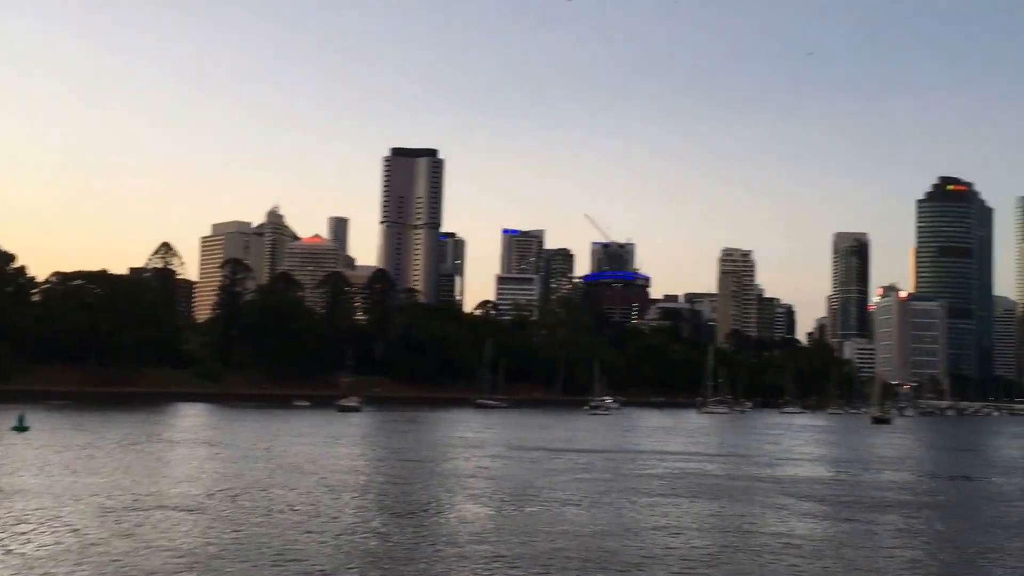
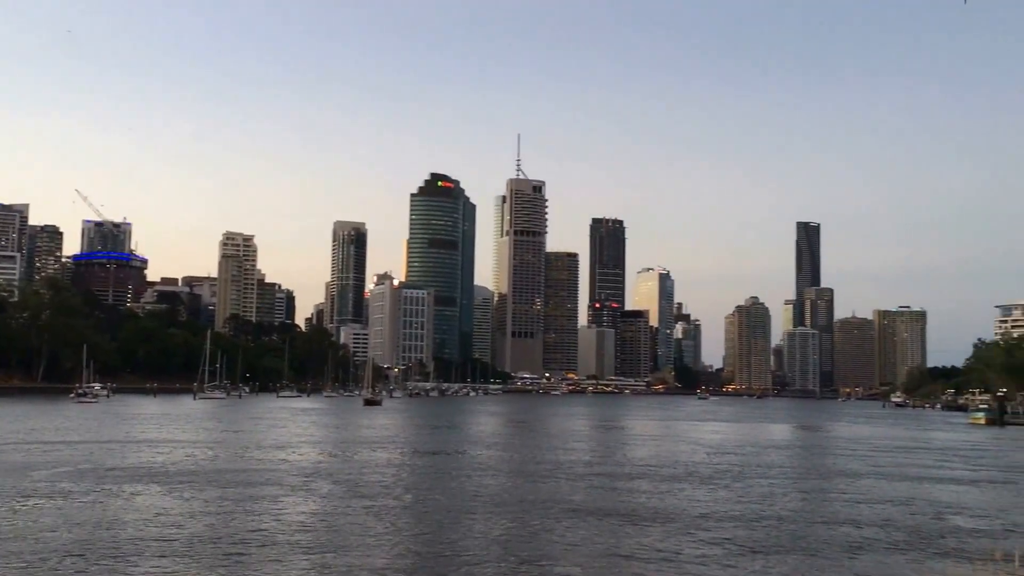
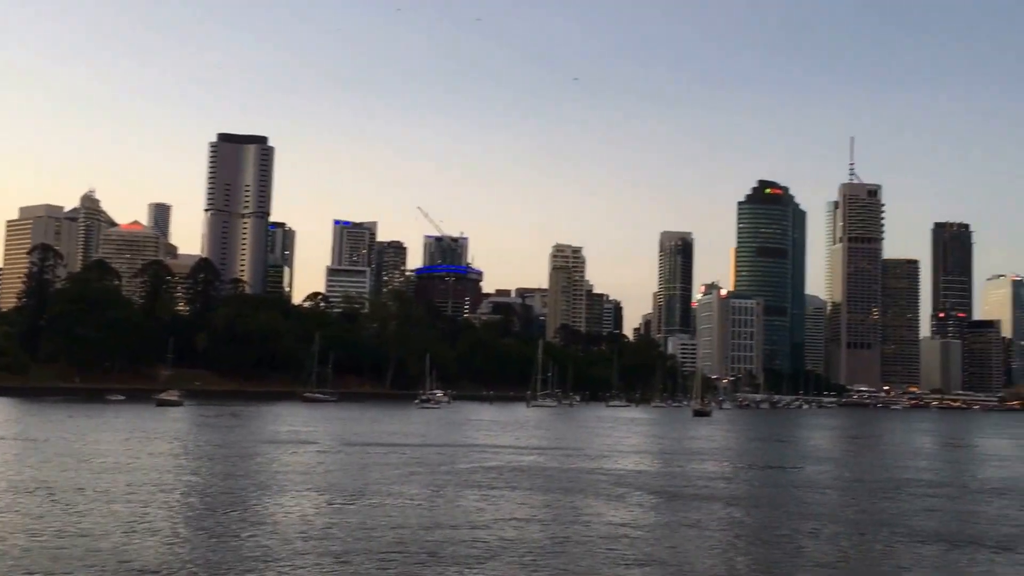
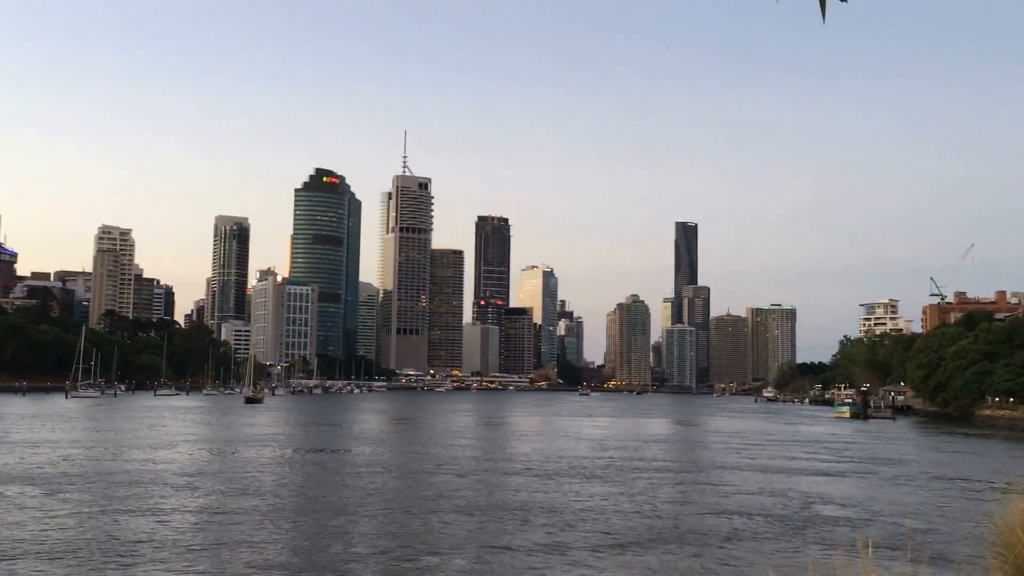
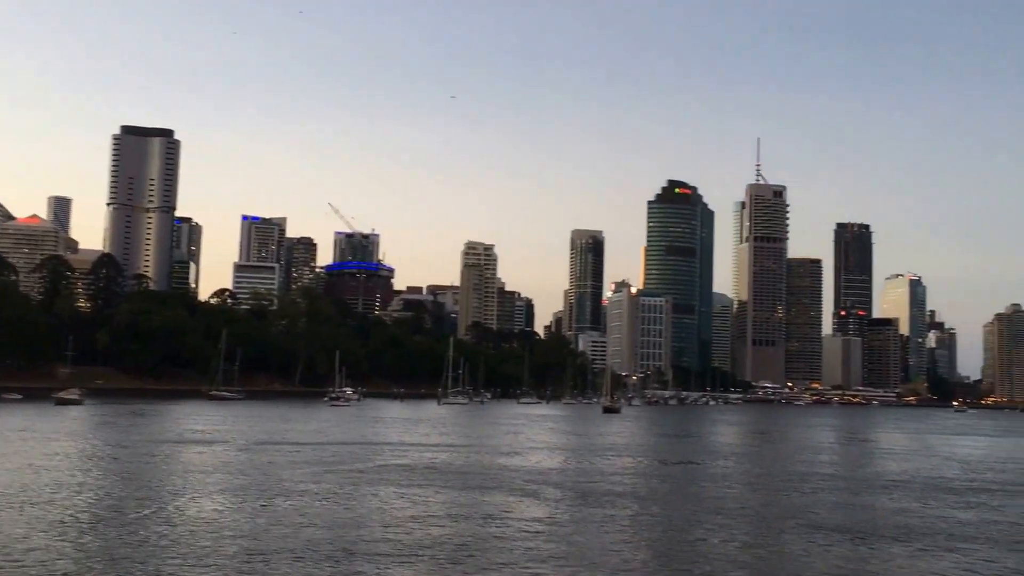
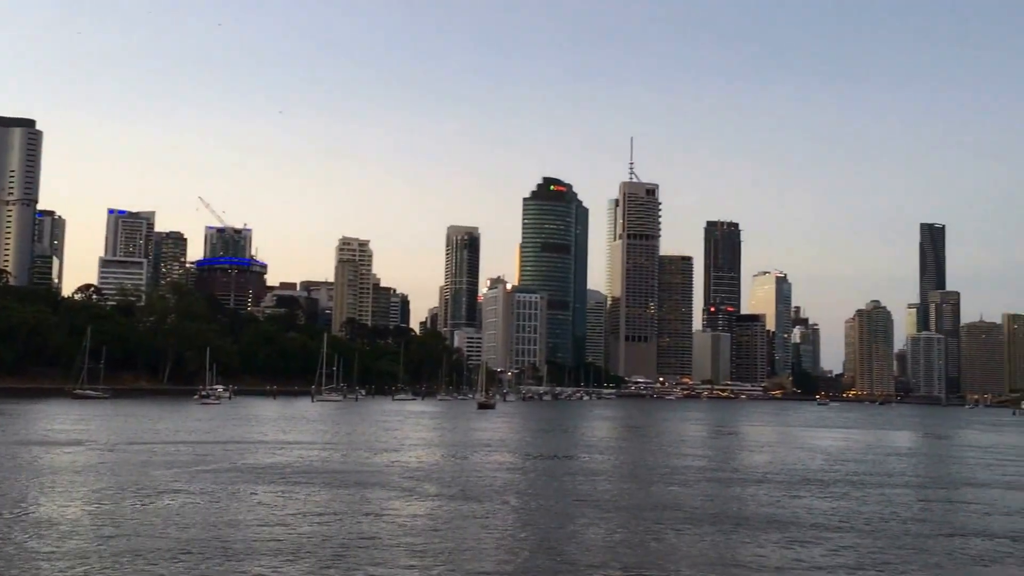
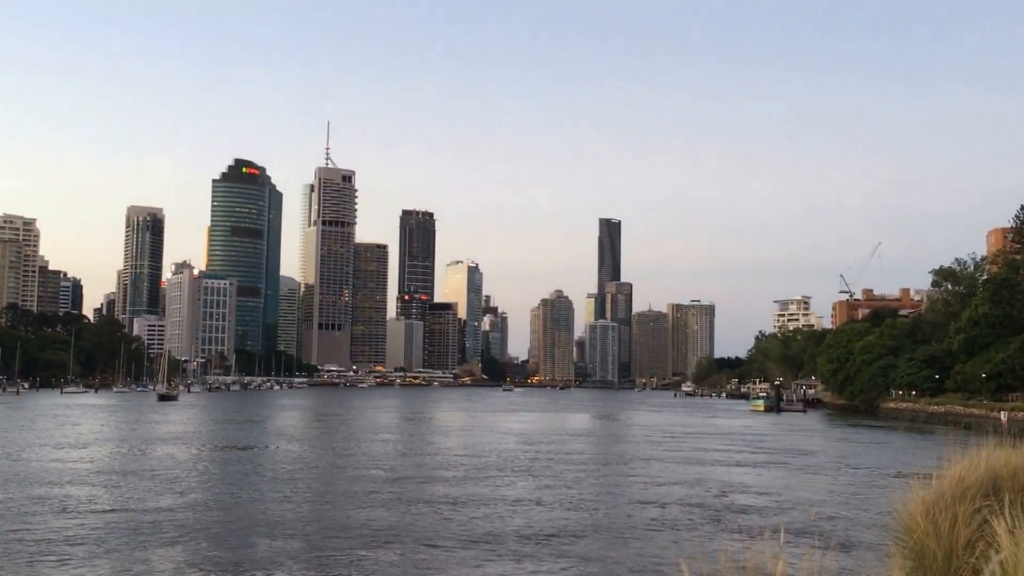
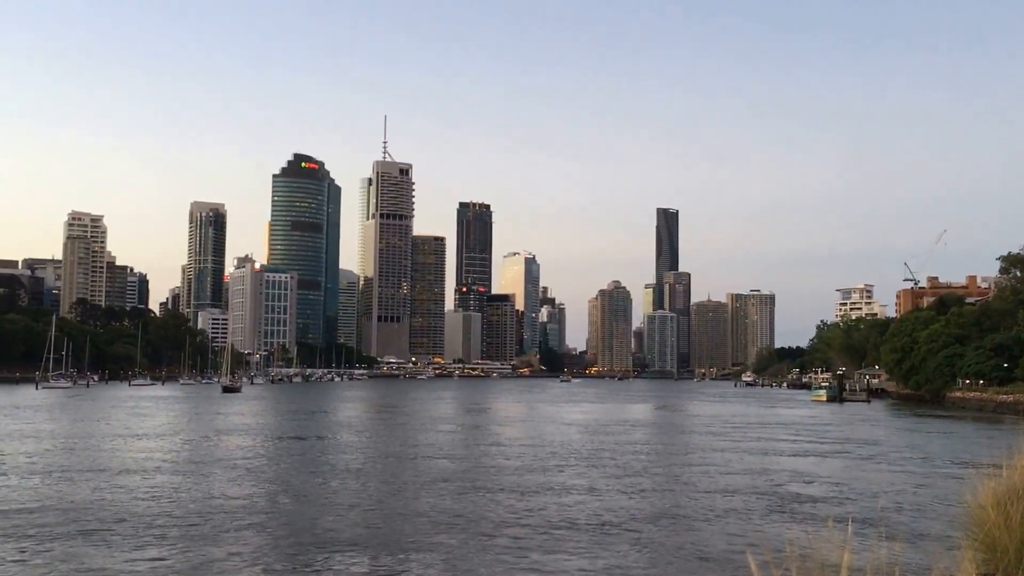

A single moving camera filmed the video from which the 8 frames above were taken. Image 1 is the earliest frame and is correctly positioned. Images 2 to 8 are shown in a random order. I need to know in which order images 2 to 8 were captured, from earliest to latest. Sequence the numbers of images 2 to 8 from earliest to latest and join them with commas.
3, 5, 6, 2, 4, 7, 8
